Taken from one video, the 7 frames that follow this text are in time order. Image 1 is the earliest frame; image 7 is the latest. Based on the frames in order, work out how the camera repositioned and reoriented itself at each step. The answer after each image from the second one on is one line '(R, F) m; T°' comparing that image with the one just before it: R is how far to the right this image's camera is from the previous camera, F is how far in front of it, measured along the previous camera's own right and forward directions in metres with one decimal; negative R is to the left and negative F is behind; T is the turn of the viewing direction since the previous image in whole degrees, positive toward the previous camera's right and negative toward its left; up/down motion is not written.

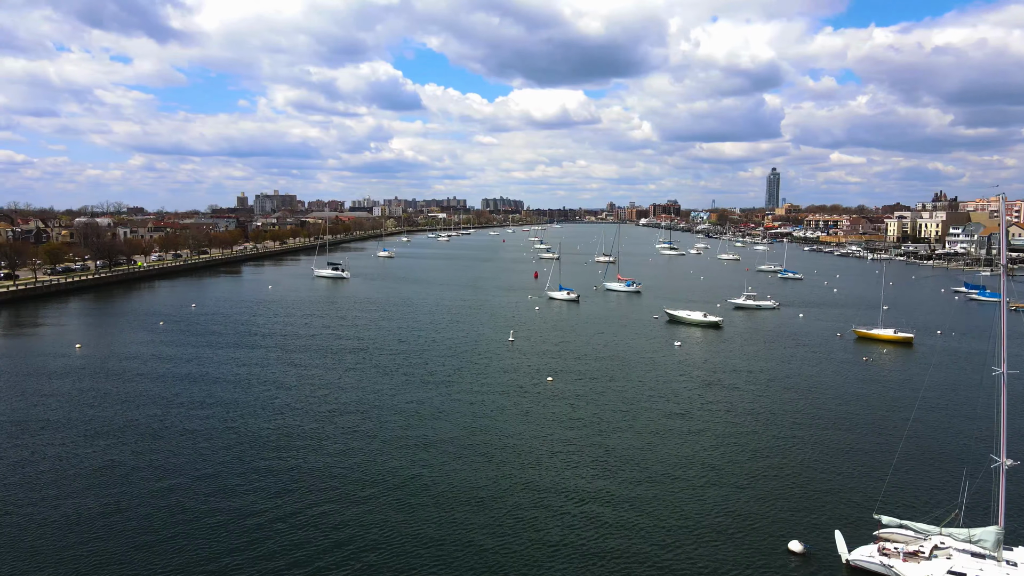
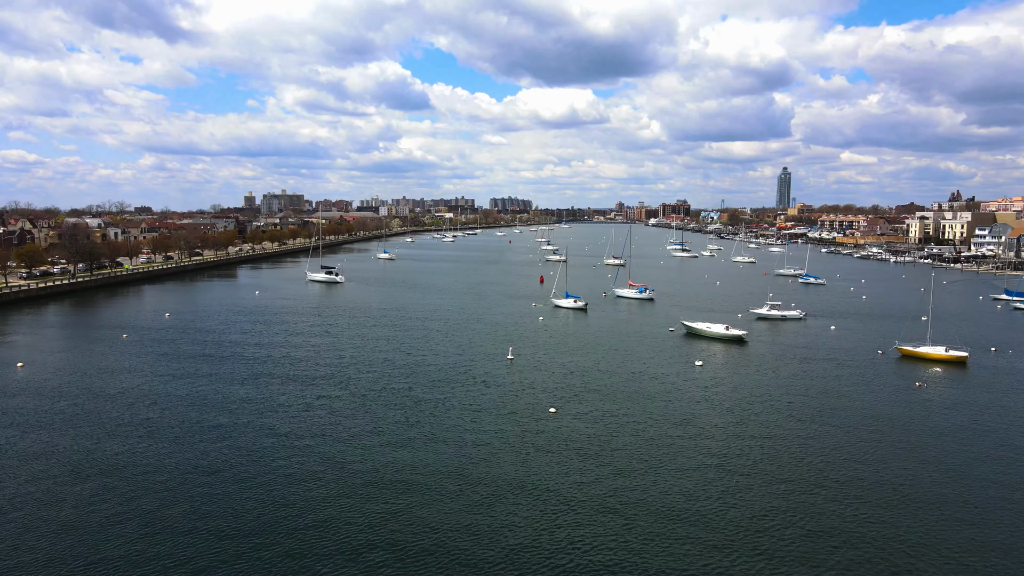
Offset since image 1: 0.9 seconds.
(+0.2, +2.2) m; -1°
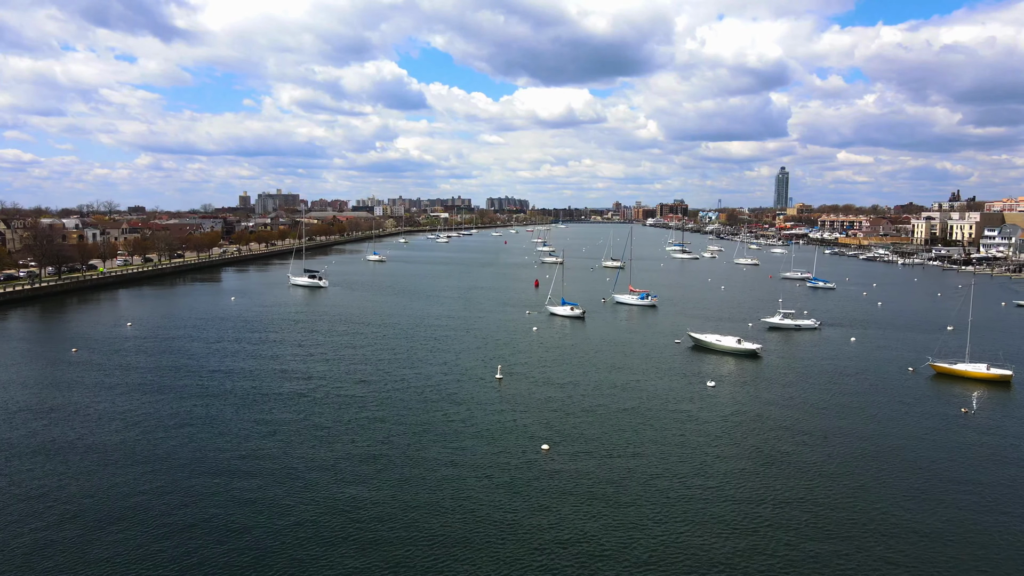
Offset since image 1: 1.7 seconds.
(+0.2, +1.9) m; 0°
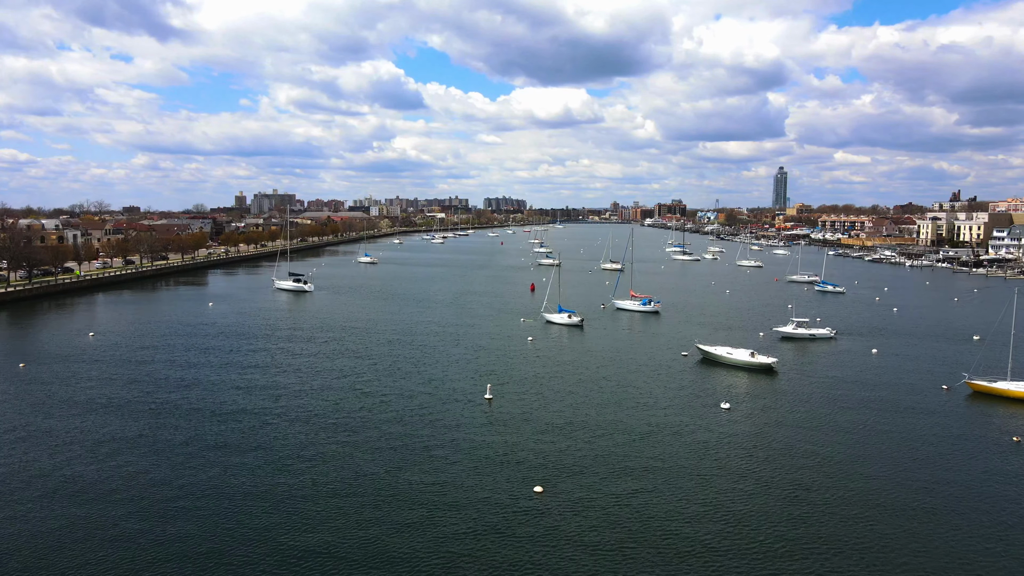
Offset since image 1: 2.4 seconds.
(+0.1, +1.6) m; 0°
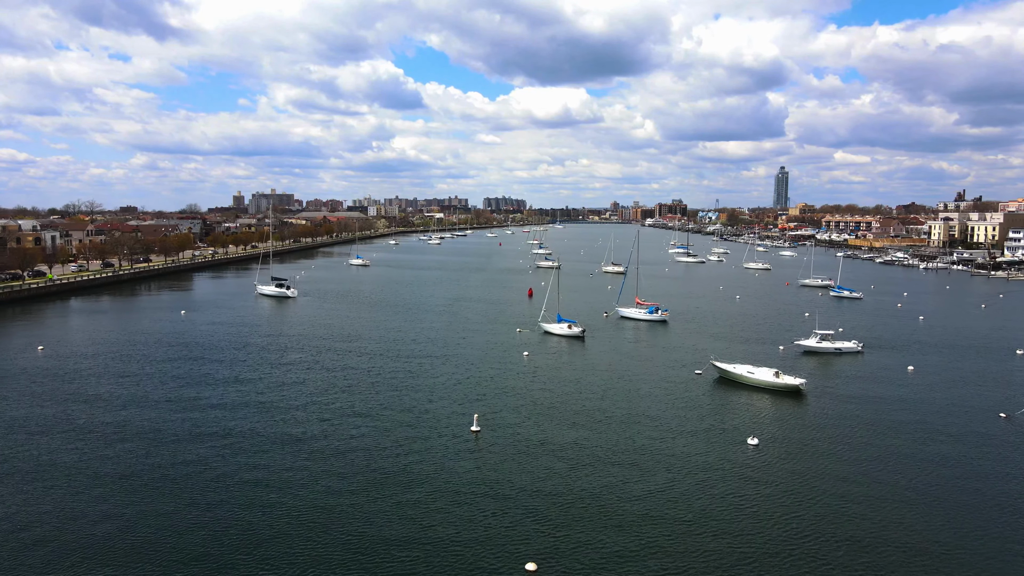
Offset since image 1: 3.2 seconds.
(+0.1, +1.9) m; 0°
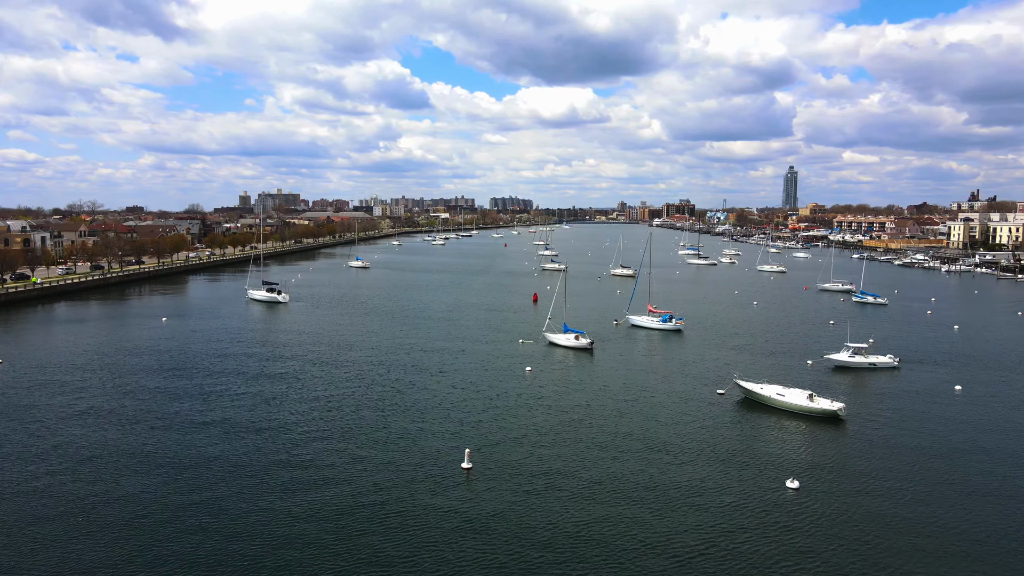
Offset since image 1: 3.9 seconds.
(+0.1, +1.6) m; -1°
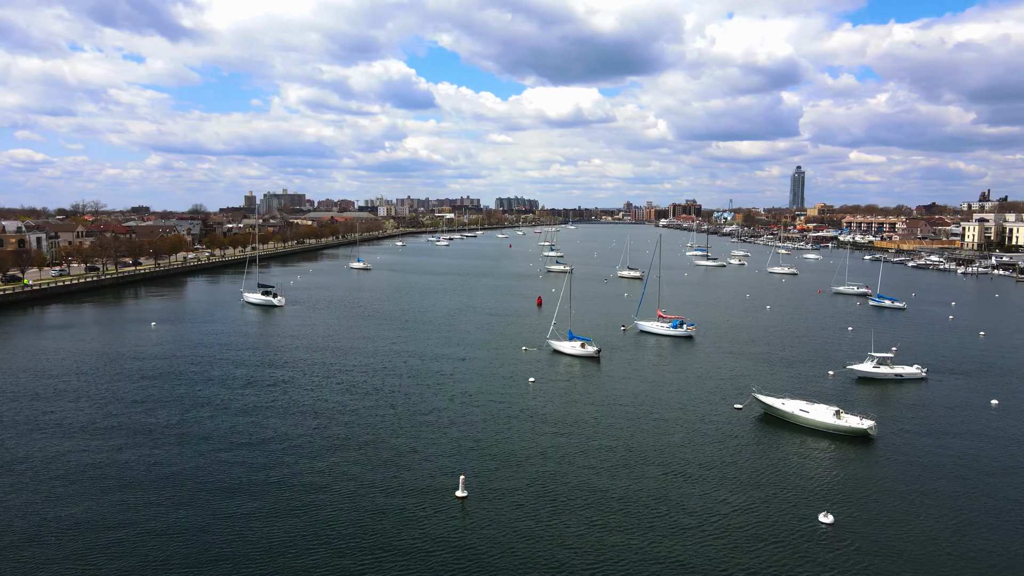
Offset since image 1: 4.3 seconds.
(+0.1, +1.0) m; 0°
